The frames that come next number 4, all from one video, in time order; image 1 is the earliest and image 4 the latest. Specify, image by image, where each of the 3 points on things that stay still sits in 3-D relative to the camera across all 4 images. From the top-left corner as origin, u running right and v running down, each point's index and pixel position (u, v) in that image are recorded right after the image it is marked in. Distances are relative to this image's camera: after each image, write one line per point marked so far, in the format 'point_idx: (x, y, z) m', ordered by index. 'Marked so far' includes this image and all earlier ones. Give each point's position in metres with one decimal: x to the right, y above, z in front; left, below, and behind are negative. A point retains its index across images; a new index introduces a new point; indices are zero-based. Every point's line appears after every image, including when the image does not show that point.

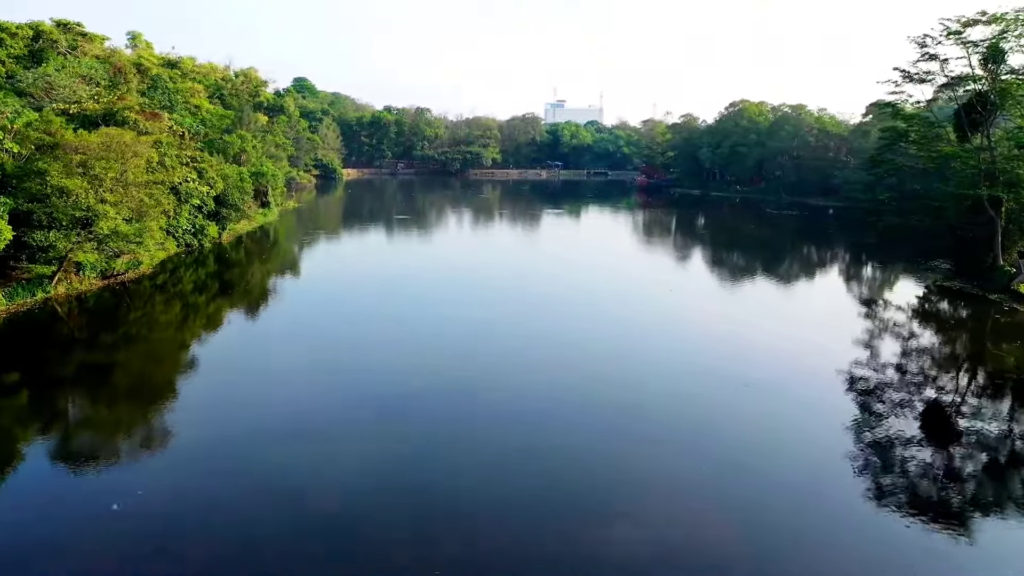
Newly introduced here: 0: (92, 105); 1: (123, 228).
0: (-11.5, +5.0, +17.8) m
1: (-9.5, +1.6, +16.1) m
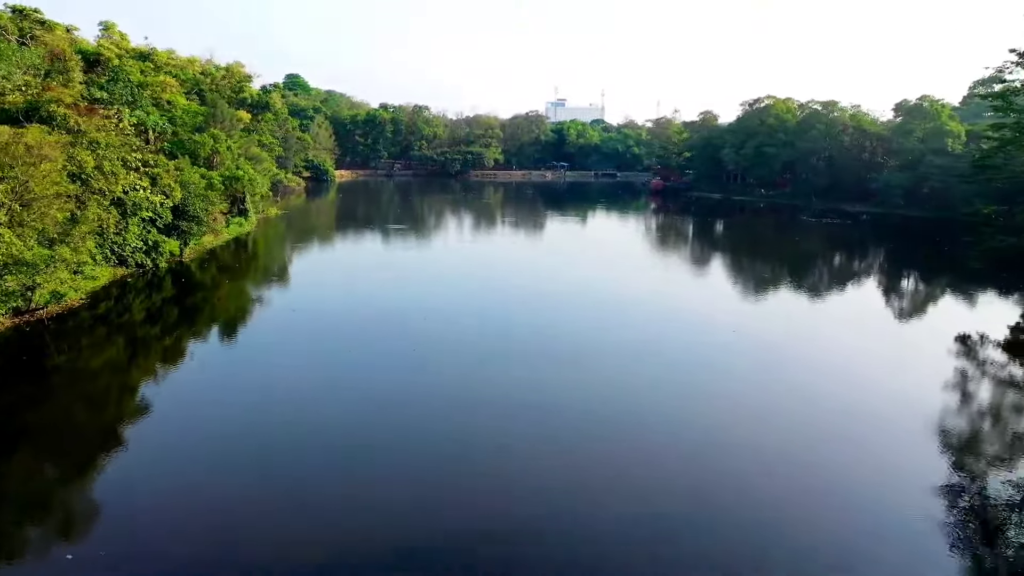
0: (-11.2, +4.4, +14.9) m
1: (-9.2, +0.9, +13.2) m
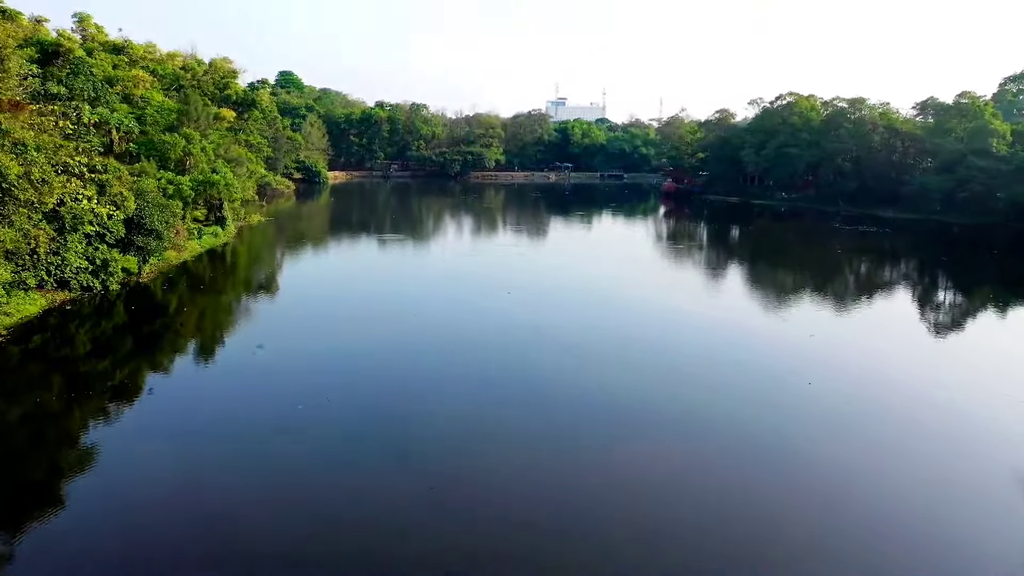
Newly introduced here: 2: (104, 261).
0: (-11.0, +3.8, +12.7) m
1: (-9.0, +0.4, +11.0) m
2: (-10.1, +0.8, +16.8) m
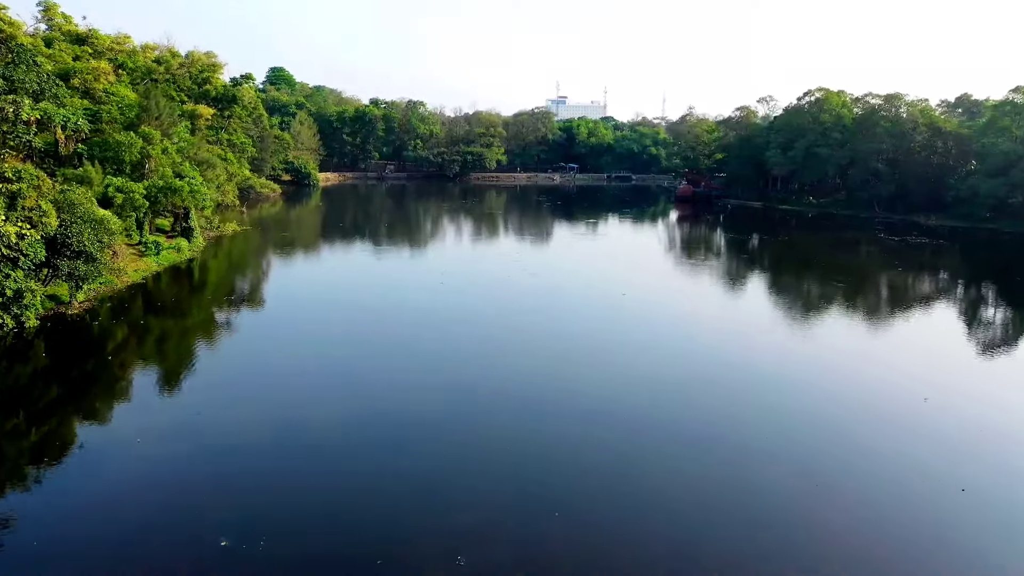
0: (-10.8, +3.2, +10.1) m
1: (-8.8, -0.2, +8.4) m
2: (-9.9, +0.3, +14.3) m
